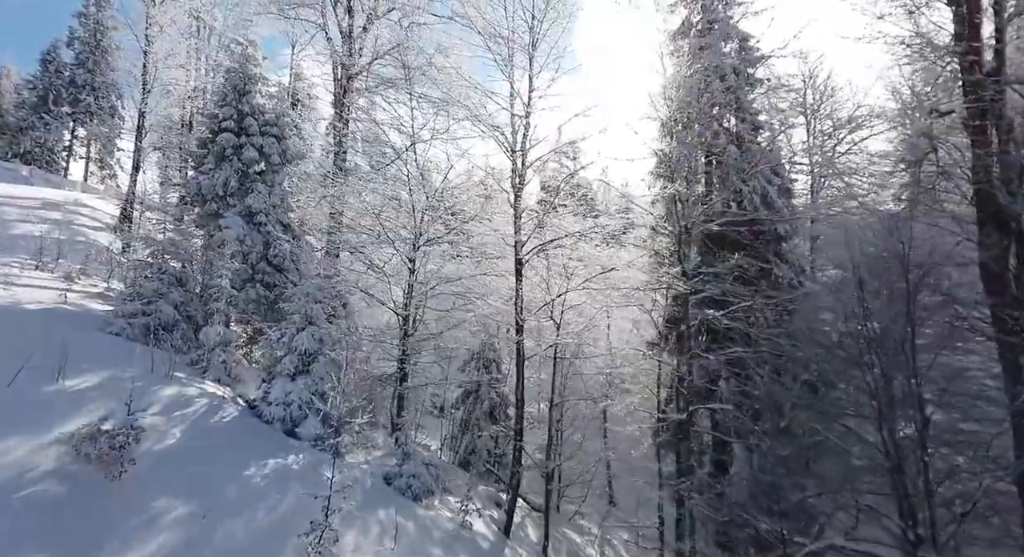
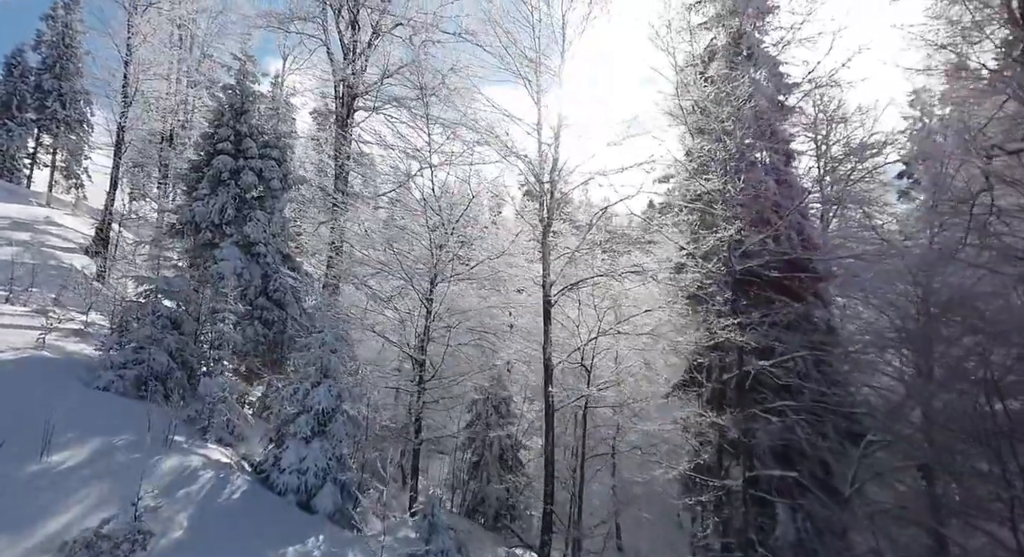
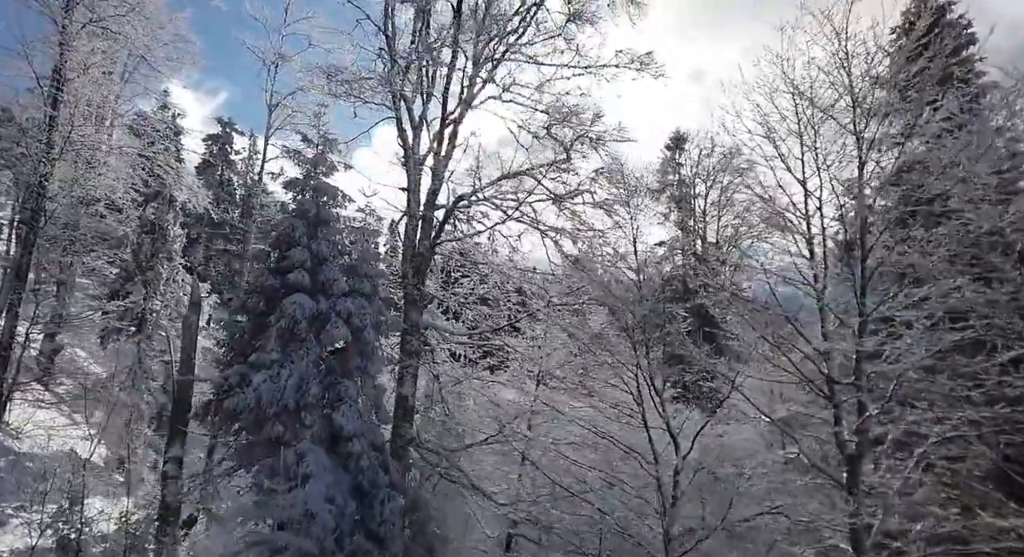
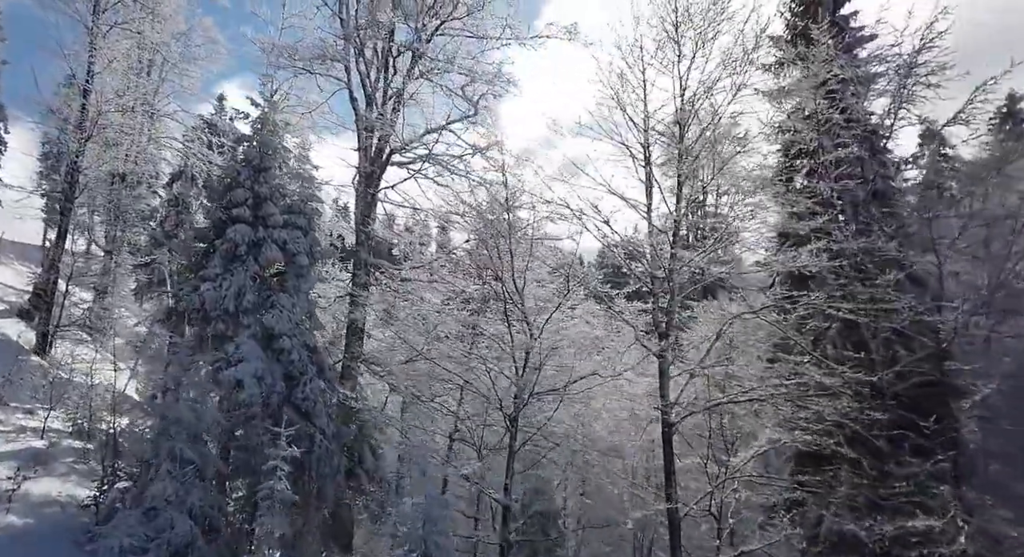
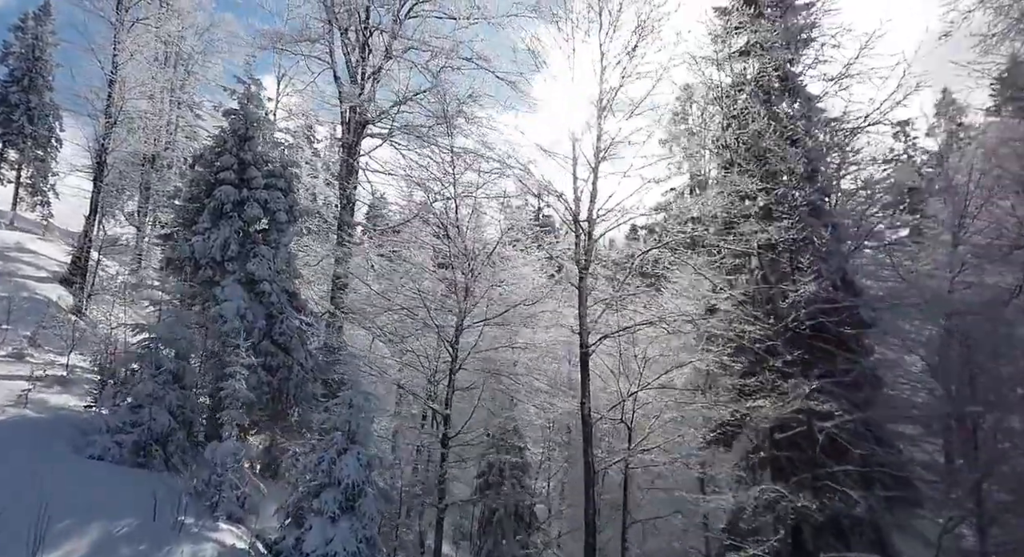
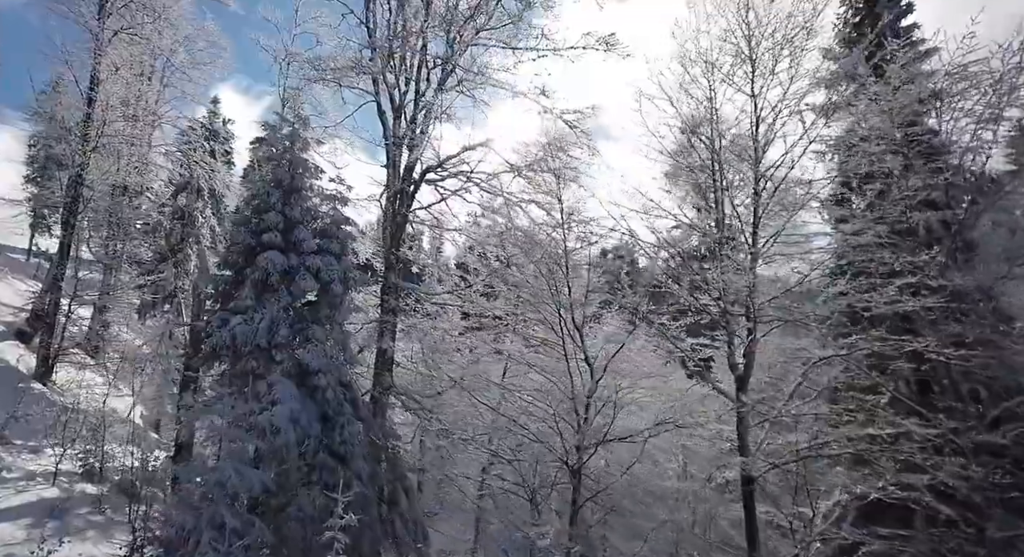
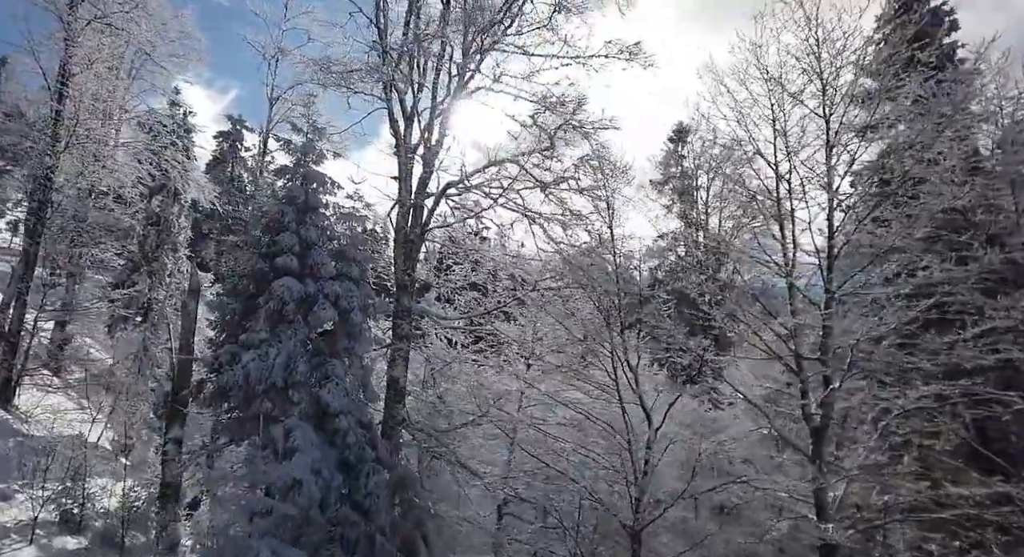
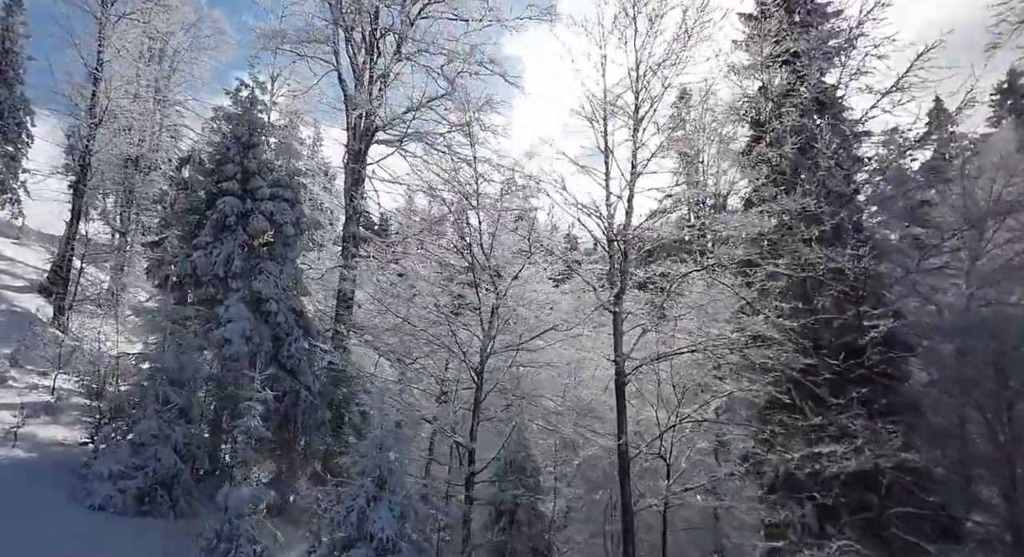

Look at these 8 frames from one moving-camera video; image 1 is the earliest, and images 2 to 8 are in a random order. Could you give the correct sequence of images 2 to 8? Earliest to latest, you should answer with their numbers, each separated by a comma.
2, 5, 8, 4, 6, 7, 3
